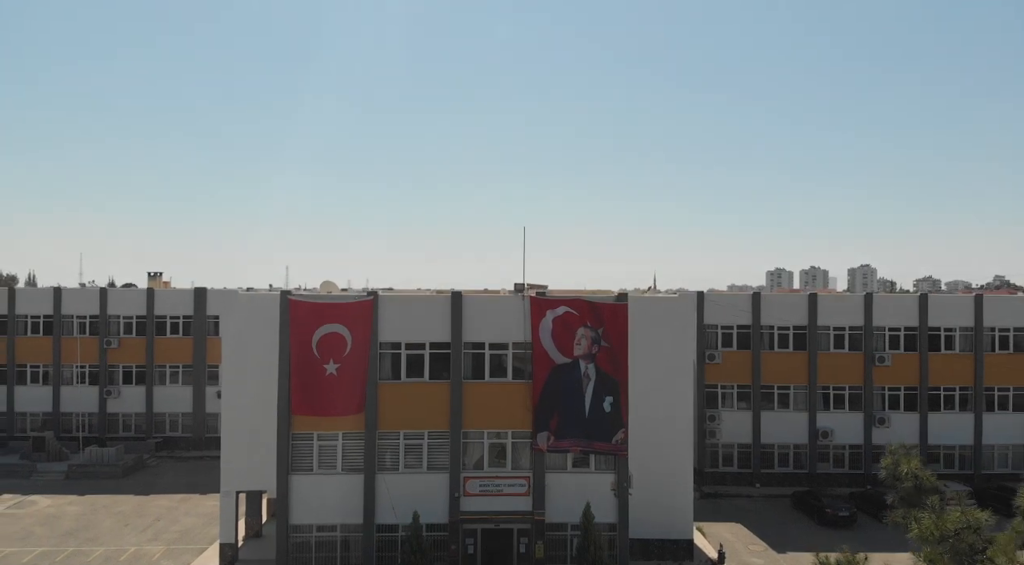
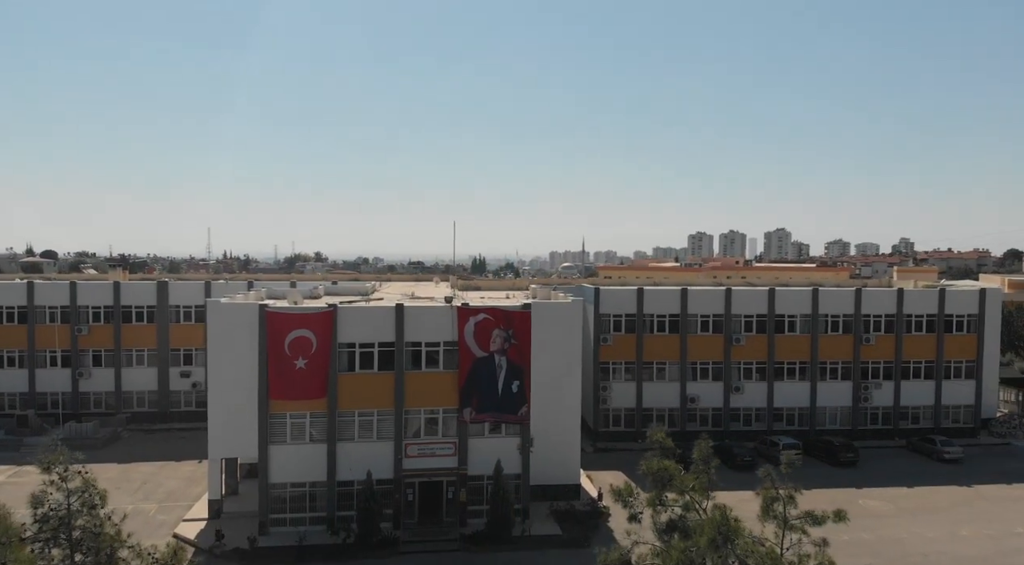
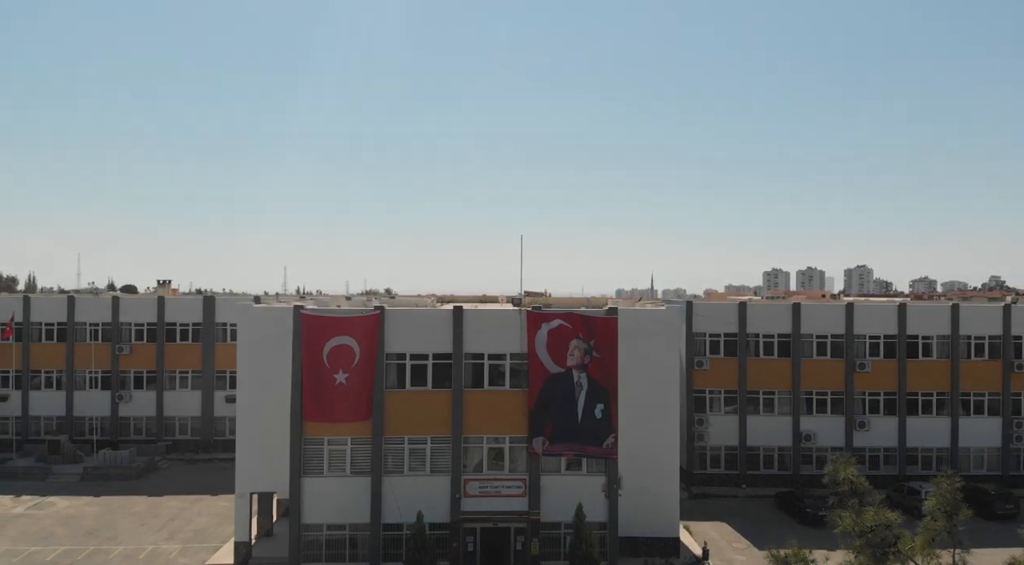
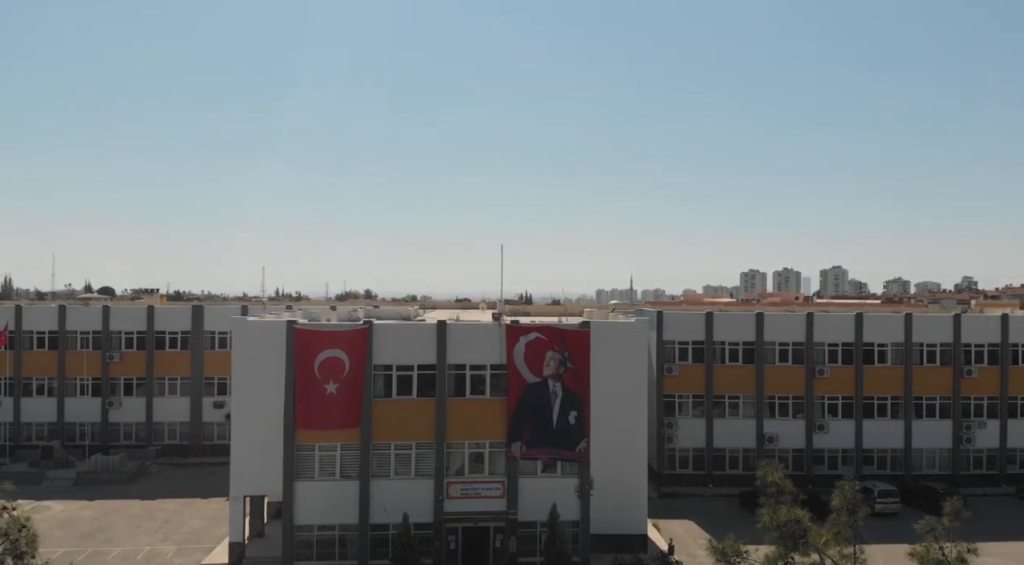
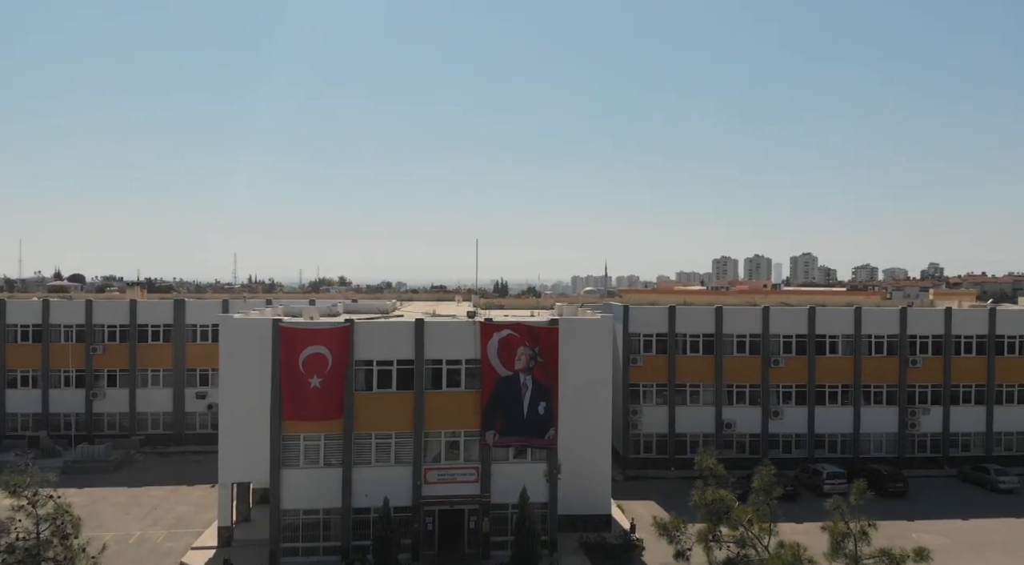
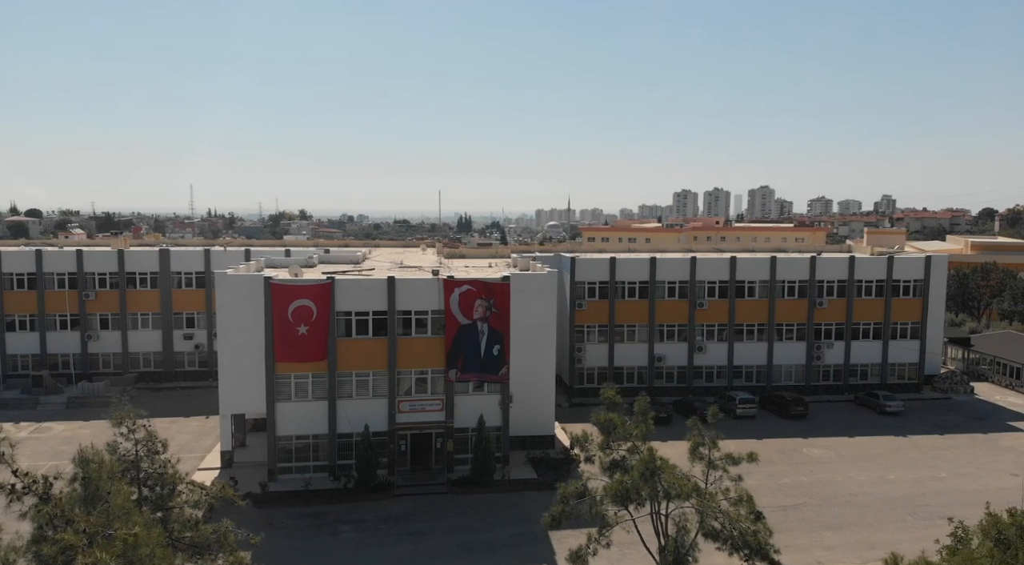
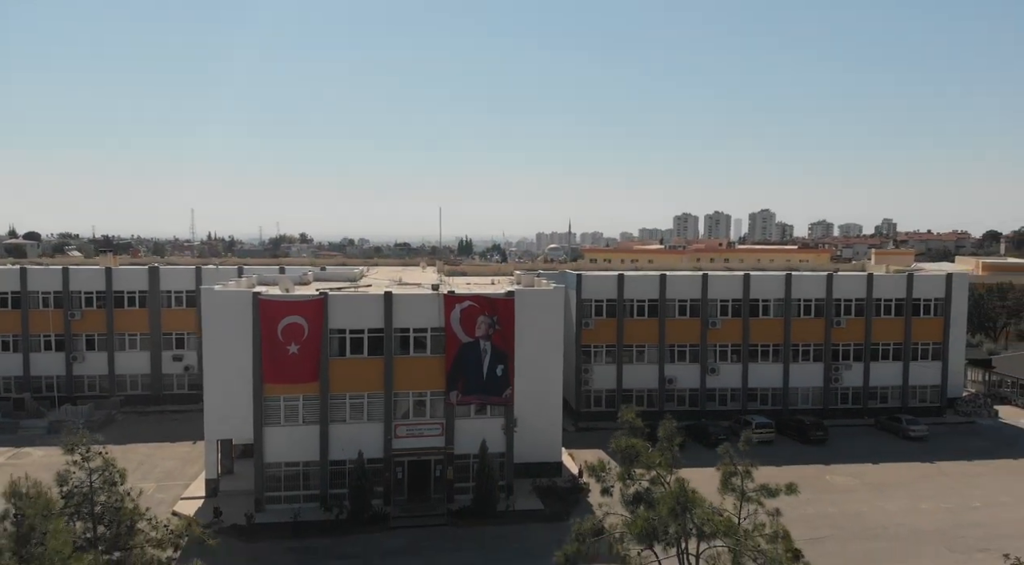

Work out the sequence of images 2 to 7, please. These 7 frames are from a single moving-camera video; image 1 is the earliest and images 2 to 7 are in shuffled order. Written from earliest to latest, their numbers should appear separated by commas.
3, 4, 5, 2, 7, 6
